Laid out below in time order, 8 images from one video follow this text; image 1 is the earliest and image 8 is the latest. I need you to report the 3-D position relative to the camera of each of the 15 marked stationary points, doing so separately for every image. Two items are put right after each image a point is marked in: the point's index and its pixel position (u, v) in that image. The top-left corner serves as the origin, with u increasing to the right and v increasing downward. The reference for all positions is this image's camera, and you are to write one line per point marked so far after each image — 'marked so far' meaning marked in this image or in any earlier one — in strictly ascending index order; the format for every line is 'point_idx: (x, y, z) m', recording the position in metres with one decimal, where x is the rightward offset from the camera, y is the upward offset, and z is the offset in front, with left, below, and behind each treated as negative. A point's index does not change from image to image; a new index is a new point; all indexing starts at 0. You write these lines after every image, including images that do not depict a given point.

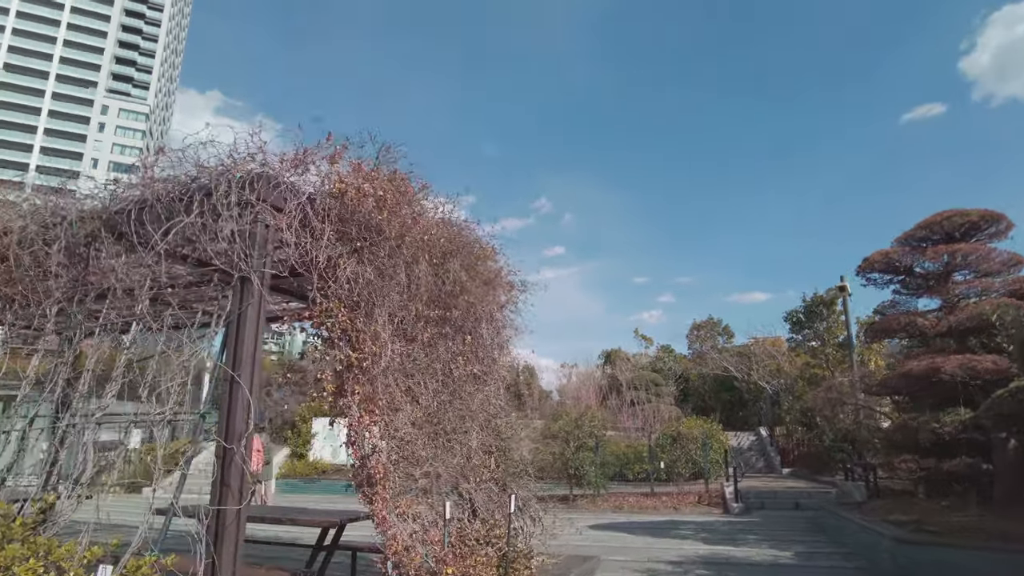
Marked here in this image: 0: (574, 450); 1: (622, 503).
0: (+1.5, -3.9, +15.8) m
1: (+2.5, -5.0, +15.2) m
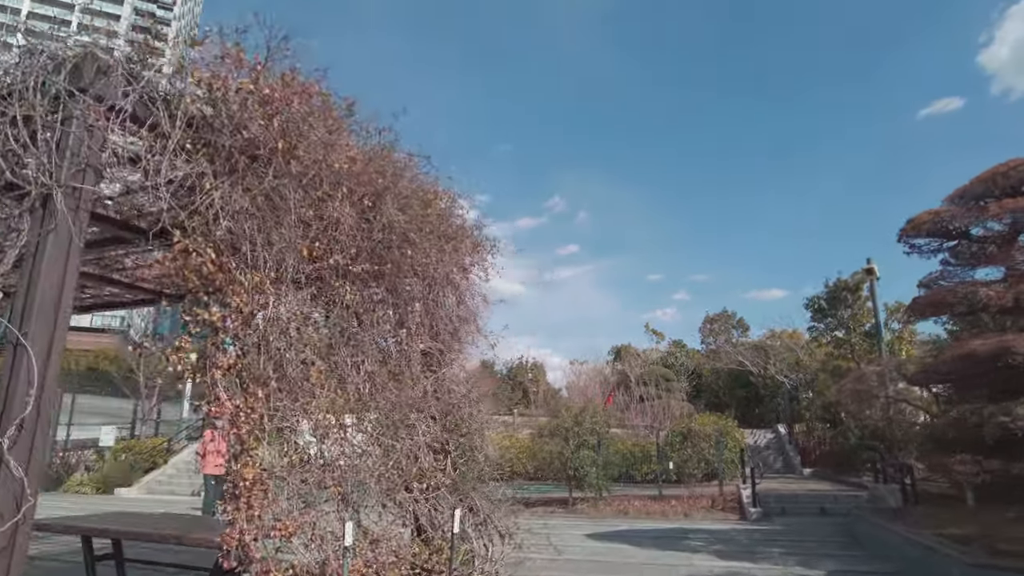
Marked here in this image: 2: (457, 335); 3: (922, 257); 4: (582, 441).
0: (+1.4, -3.5, +14.3) m
1: (+2.4, -4.6, +13.7) m
2: (-0.5, -0.4, +5.9) m
3: (+5.4, +0.4, +8.7) m
4: (+1.5, -3.4, +14.4) m
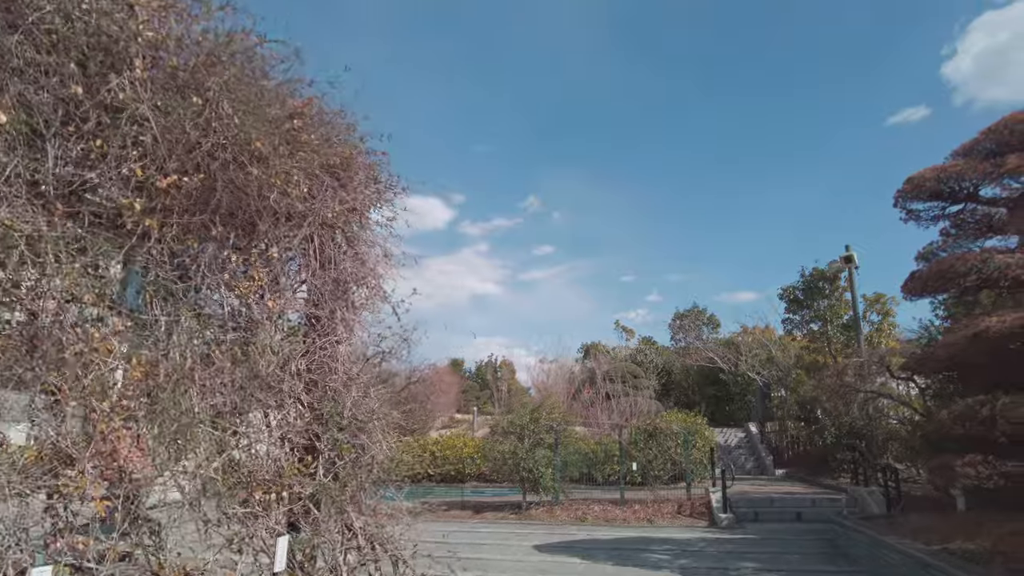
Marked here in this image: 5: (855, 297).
0: (+0.4, -3.1, +13.0) m
1: (+1.4, -4.2, +12.4) m
2: (-1.2, 0.0, +4.5) m
3: (+4.7, +0.7, +7.6) m
4: (+0.5, -3.0, +13.1) m
5: (+8.5, -0.2, +16.3) m
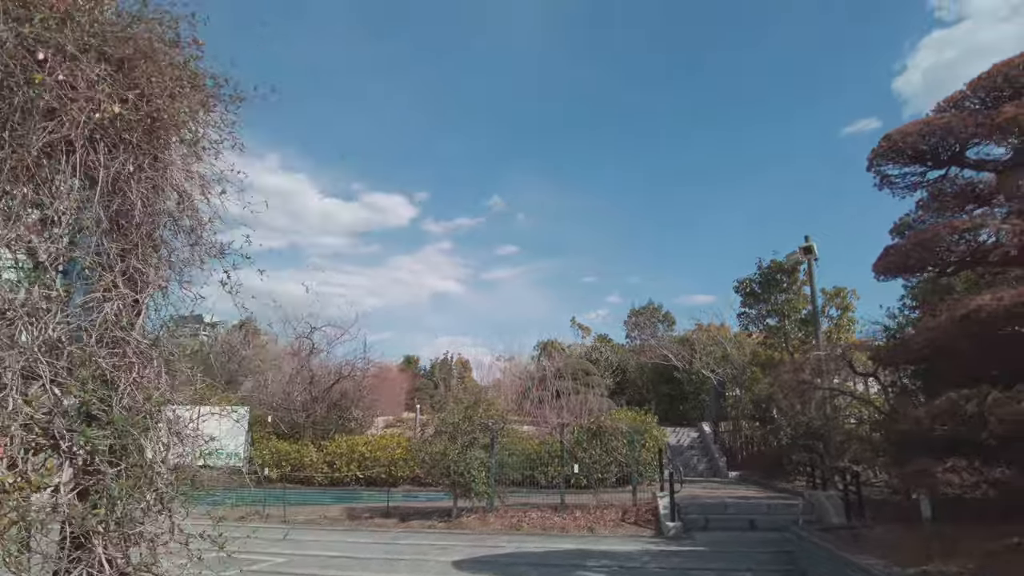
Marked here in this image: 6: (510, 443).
0: (-0.9, -2.9, +11.7) m
1: (+0.1, -4.0, +11.2) m
2: (-1.8, +0.3, +3.1) m
3: (+3.8, +0.9, +6.5) m
4: (-0.7, -2.7, +11.8) m
5: (+7.1, -0.1, +15.5) m
6: (-0.1, -3.1, +12.9) m
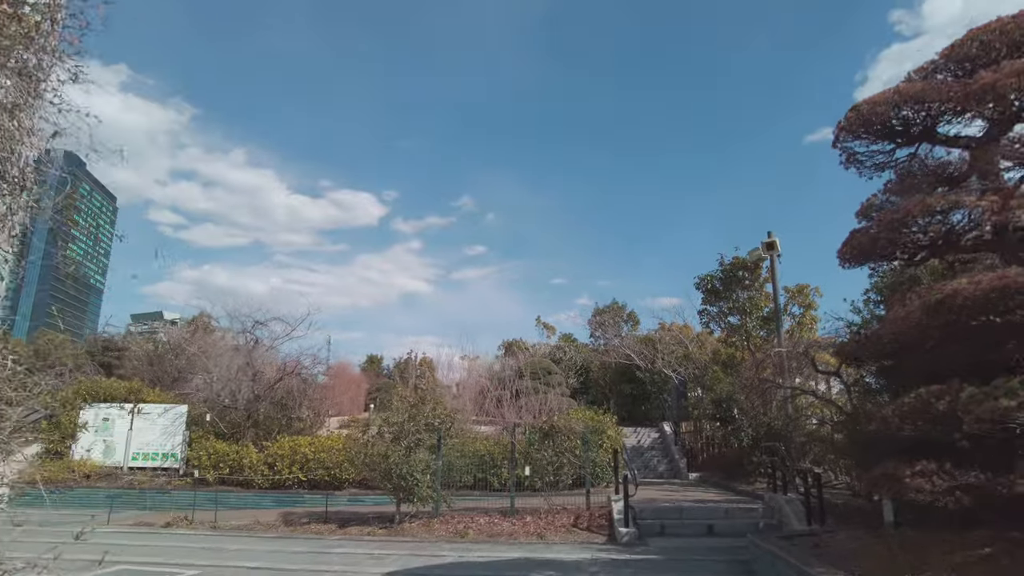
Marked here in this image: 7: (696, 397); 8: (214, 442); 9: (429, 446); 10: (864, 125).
0: (-1.8, -2.7, +11.0) m
1: (-0.7, -3.8, +10.5) m
2: (-2.3, +0.4, +2.4) m
3: (+3.2, +1.0, +6.0) m
4: (-1.6, -2.6, +11.1) m
5: (+6.1, 0.0, +15.2) m
6: (-1.0, -2.9, +12.3) m
7: (+5.2, -3.1, +18.7) m
8: (-6.9, -3.6, +15.4) m
9: (-1.4, -2.7, +11.4) m
10: (+3.0, +1.4, +5.6) m
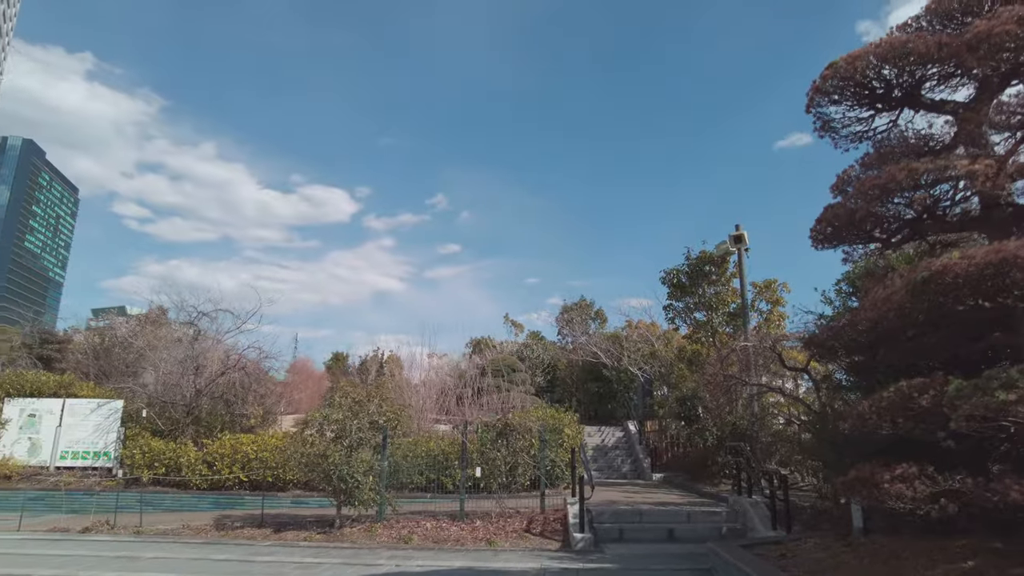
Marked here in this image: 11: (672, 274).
0: (-2.5, -2.5, +10.2) m
1: (-1.5, -3.6, +9.8) m
2: (-2.7, +0.6, +1.6) m
3: (+2.7, +1.2, +5.5) m
4: (-2.4, -2.4, +10.3) m
5: (+5.2, +0.1, +14.7) m
6: (-1.8, -2.7, +11.5) m
7: (+4.1, -3.0, +18.1) m
8: (-7.9, -3.3, +14.3) m
9: (-2.2, -2.5, +10.6) m
10: (+2.5, +1.5, +5.0) m
11: (+3.8, +0.3, +15.8) m
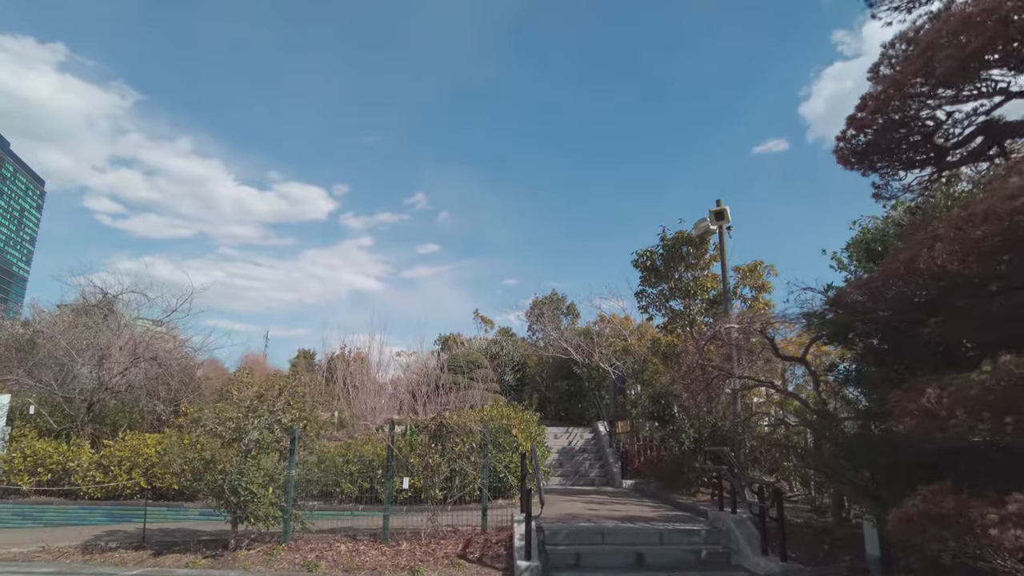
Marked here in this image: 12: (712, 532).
0: (-3.3, -2.1, +8.3) m
1: (-2.3, -3.2, +7.9) m
2: (-3.2, +1.1, -0.3) m
3: (+2.1, +1.5, +3.7) m
4: (-3.2, -2.0, +8.4) m
5: (+4.2, +0.4, +13.0) m
6: (-2.7, -2.3, +9.6) m
7: (+3.0, -2.6, +16.4) m
8: (-8.8, -2.8, +12.3) m
9: (-3.0, -2.1, +8.7) m
10: (+1.9, +1.9, +3.2) m
11: (+2.9, +0.7, +14.0) m
12: (+2.6, -3.2, +8.6) m
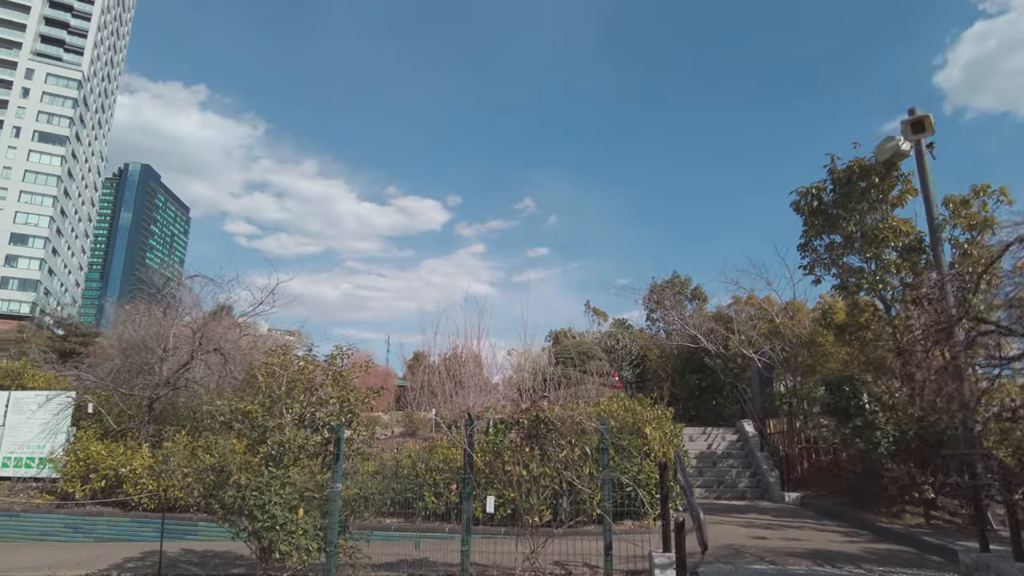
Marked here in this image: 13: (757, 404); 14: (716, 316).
0: (-2.2, -1.6, +6.0) m
1: (-1.2, -2.7, +5.4) m
2: (-3.6, +1.6, -2.5) m
3: (+2.2, +2.3, +0.6) m
4: (-2.0, -1.5, +6.1) m
5: (+6.0, +1.3, +9.4) m
6: (-1.3, -1.8, +7.2) m
7: (+5.5, -1.9, +13.0) m
8: (-6.9, -2.6, +10.9) m
9: (-1.8, -1.6, +6.4) m
10: (+1.9, +2.6, +0.2) m
11: (+4.8, +1.4, +10.7) m
12: (+3.8, -2.4, +5.4) m
13: (+6.2, -2.9, +16.8) m
14: (+6.2, -0.8, +20.0) m
